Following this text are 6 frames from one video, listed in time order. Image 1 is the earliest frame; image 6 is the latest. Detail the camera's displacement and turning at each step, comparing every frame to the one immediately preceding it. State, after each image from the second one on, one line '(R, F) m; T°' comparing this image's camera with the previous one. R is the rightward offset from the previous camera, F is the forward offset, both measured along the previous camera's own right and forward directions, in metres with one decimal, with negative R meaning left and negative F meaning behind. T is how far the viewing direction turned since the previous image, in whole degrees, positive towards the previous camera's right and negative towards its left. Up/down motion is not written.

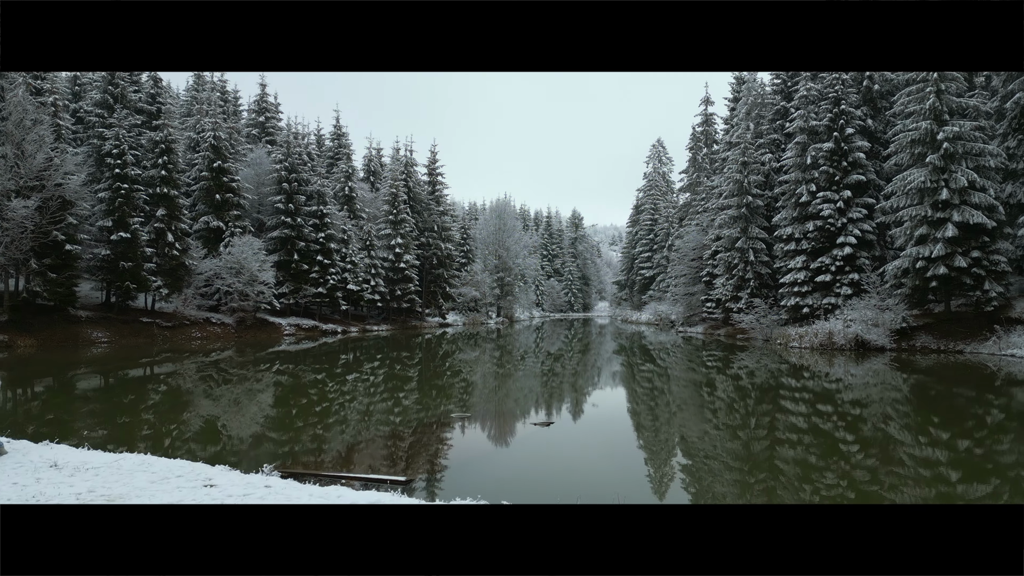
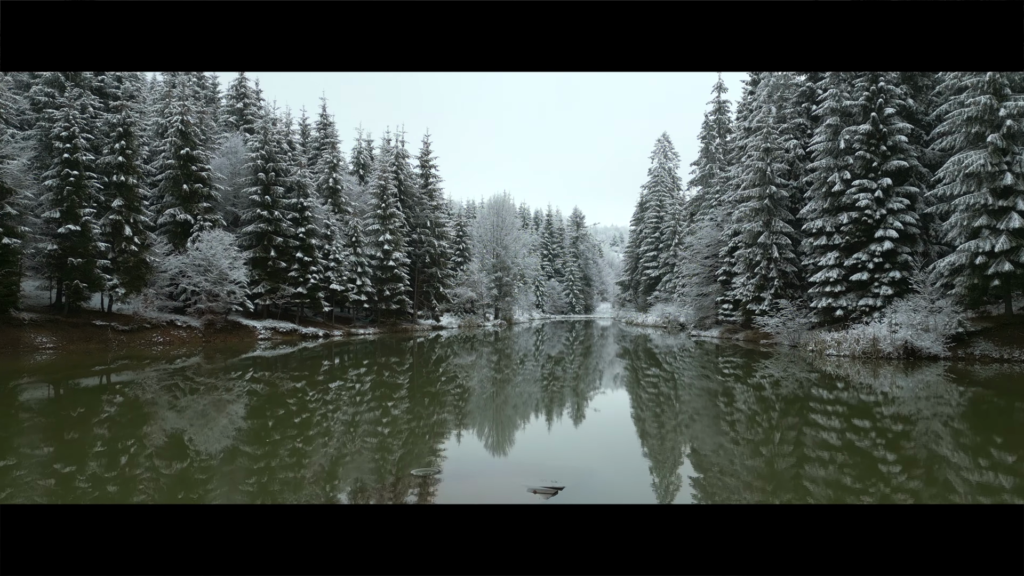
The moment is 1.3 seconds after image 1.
(0.0, +0.8) m; 0°
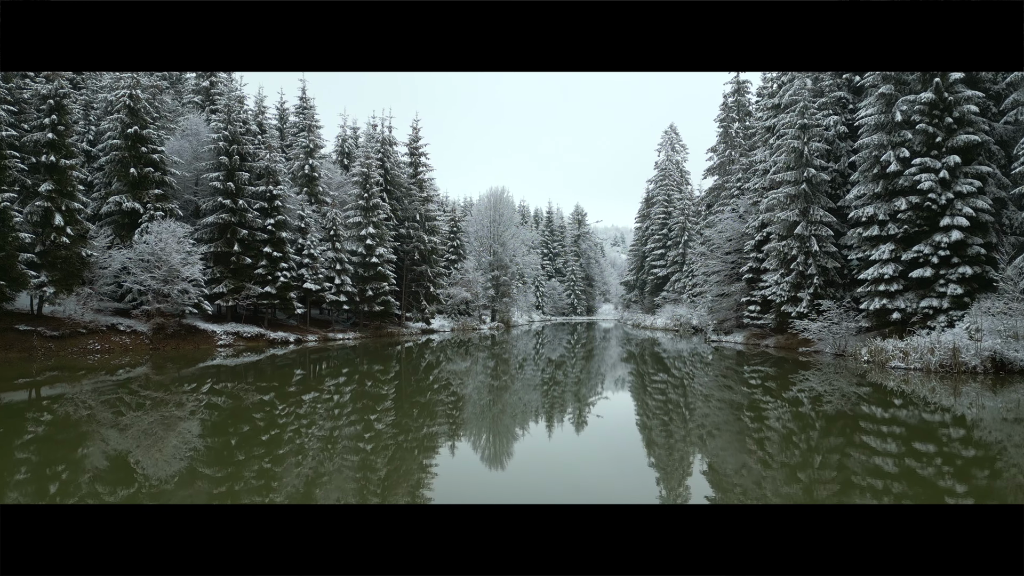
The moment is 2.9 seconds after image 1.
(0.0, +1.1) m; 0°
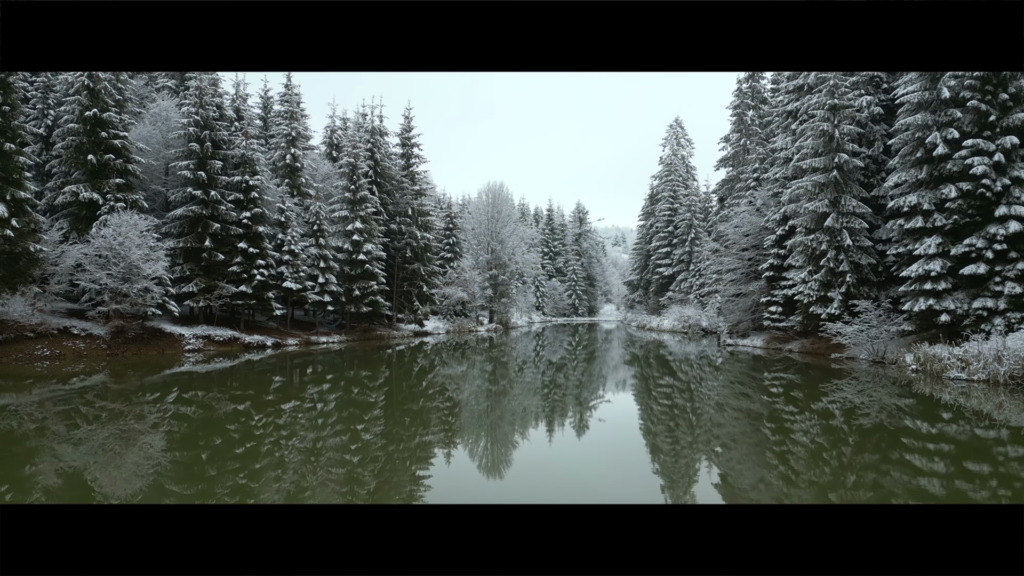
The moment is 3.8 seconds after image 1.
(0.0, +0.7) m; 0°
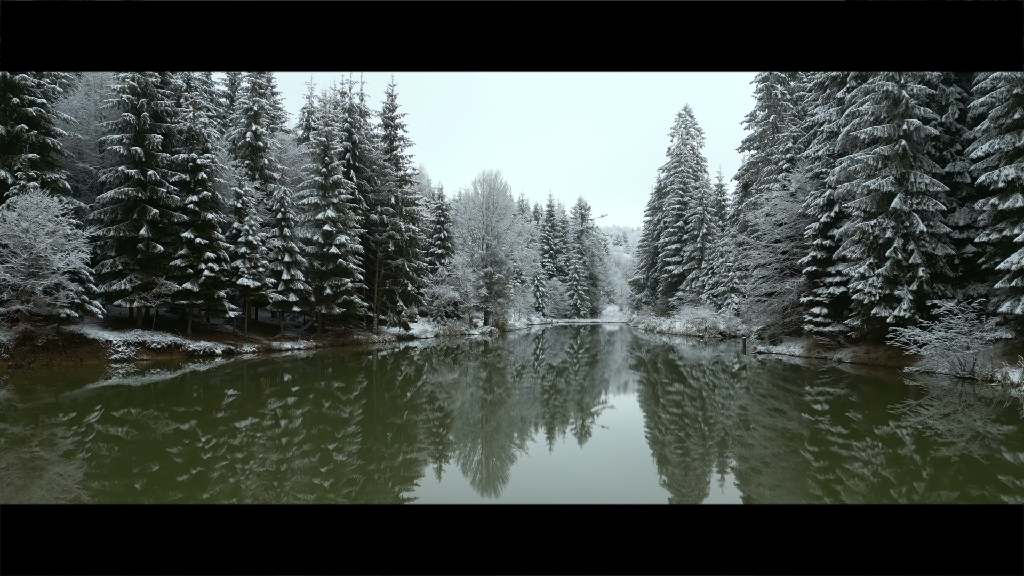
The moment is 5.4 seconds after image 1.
(+0.1, +1.1) m; 0°
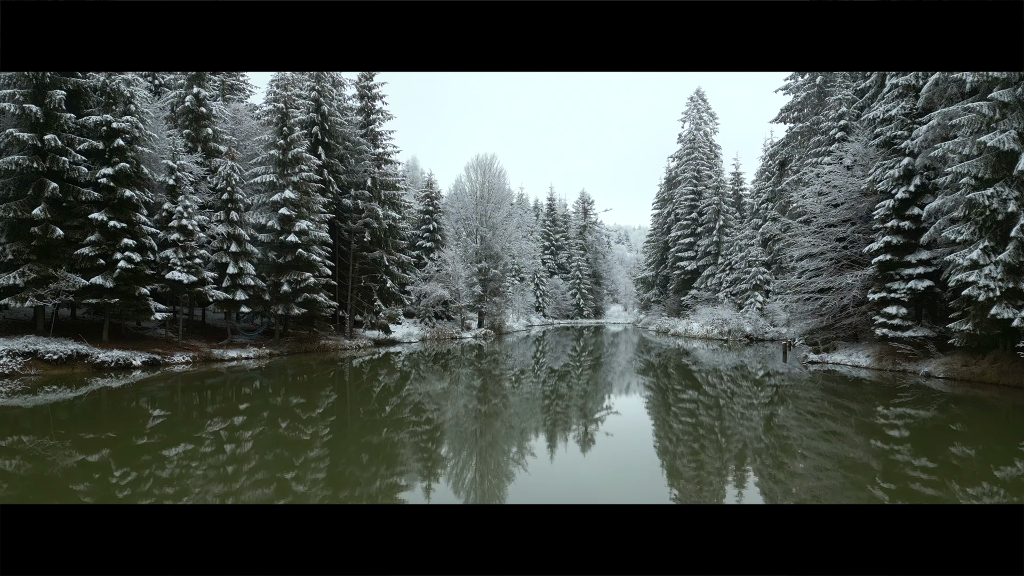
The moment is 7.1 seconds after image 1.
(+0.1, +1.2) m; 0°
